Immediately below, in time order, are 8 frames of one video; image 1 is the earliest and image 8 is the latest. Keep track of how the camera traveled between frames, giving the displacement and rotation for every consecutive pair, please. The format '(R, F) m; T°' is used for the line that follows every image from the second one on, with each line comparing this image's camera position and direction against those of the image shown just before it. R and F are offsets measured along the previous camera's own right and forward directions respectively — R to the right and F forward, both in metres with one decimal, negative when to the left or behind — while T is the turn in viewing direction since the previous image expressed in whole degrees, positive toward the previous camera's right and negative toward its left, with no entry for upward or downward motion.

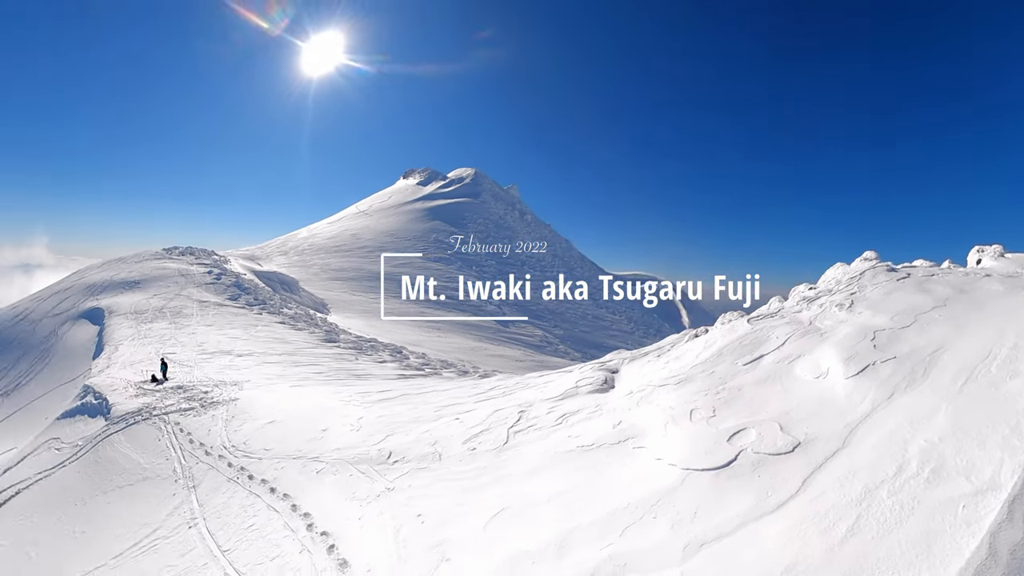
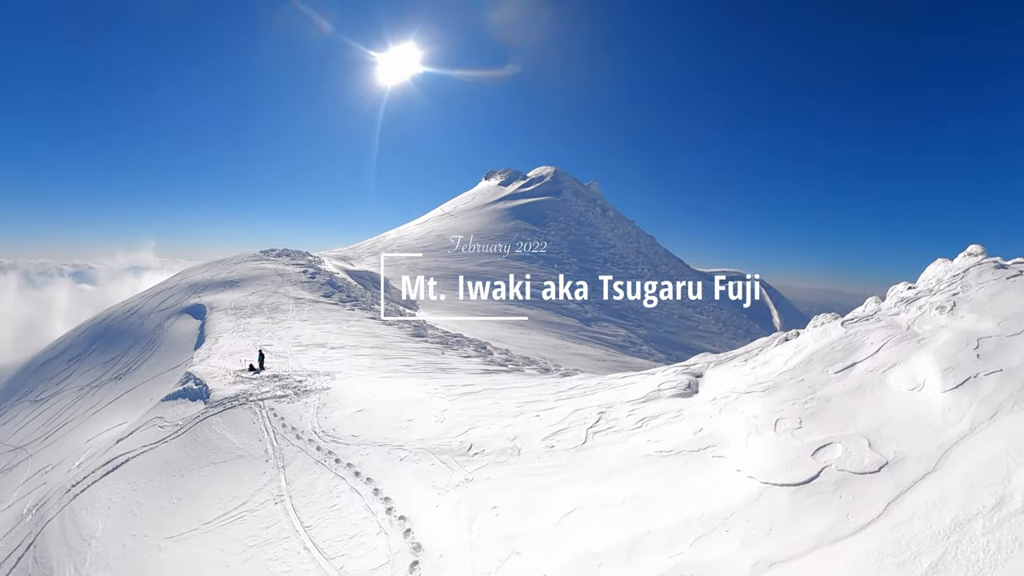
(-3.5, +0.6) m; -9°
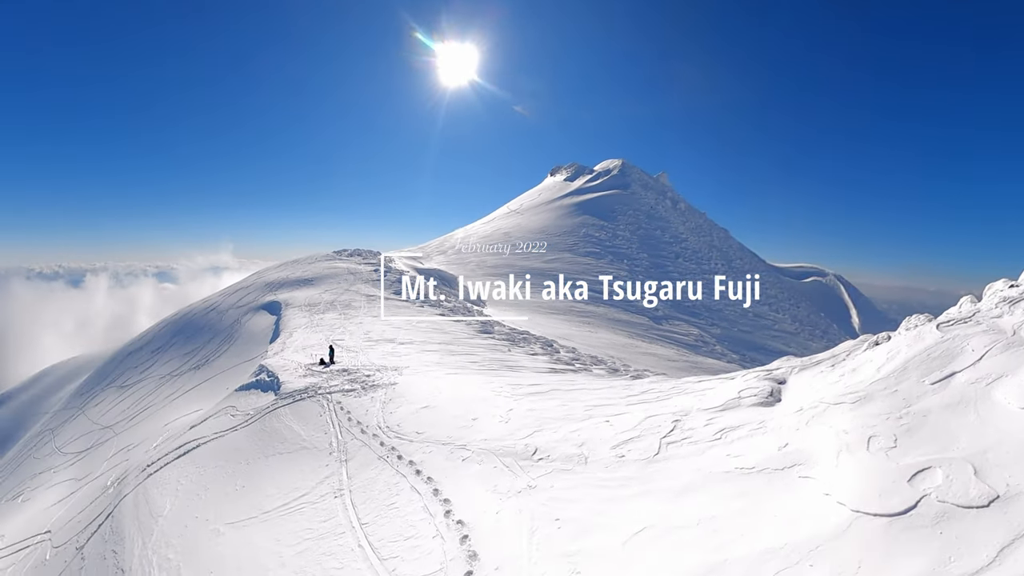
(0.0, +0.8) m; -10°
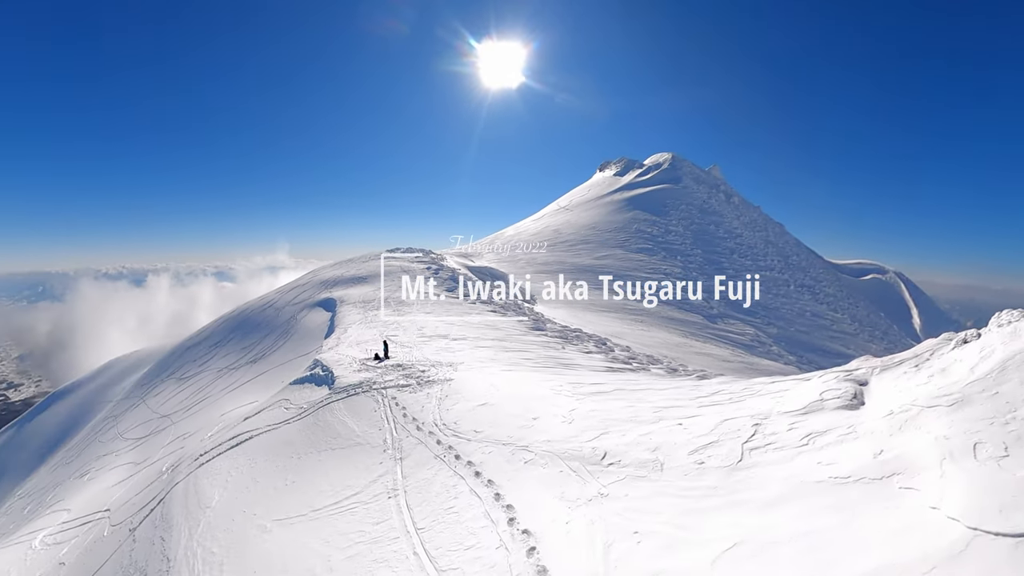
(-0.4, +1.1) m; -7°
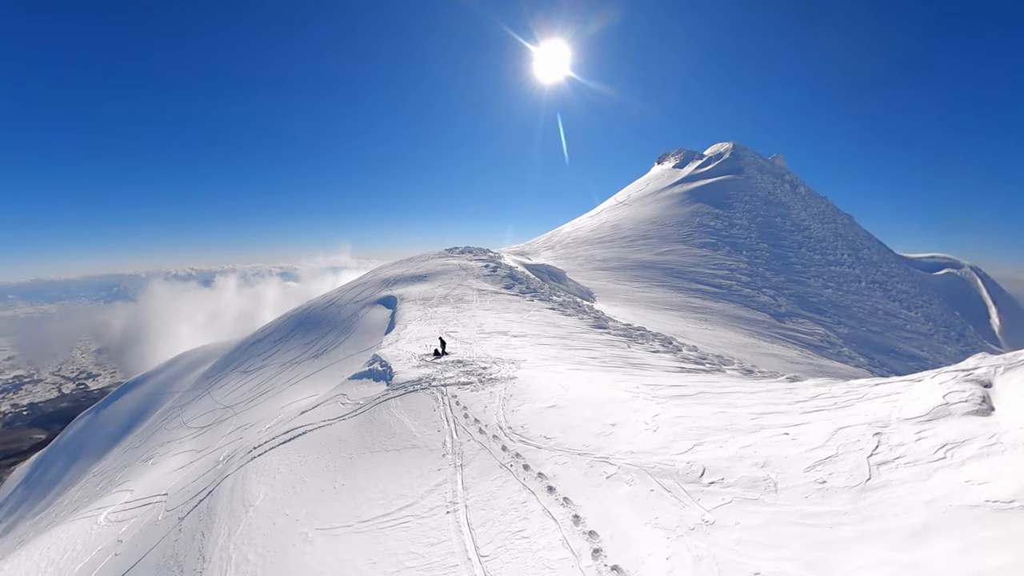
(-0.4, +1.6) m; -8°
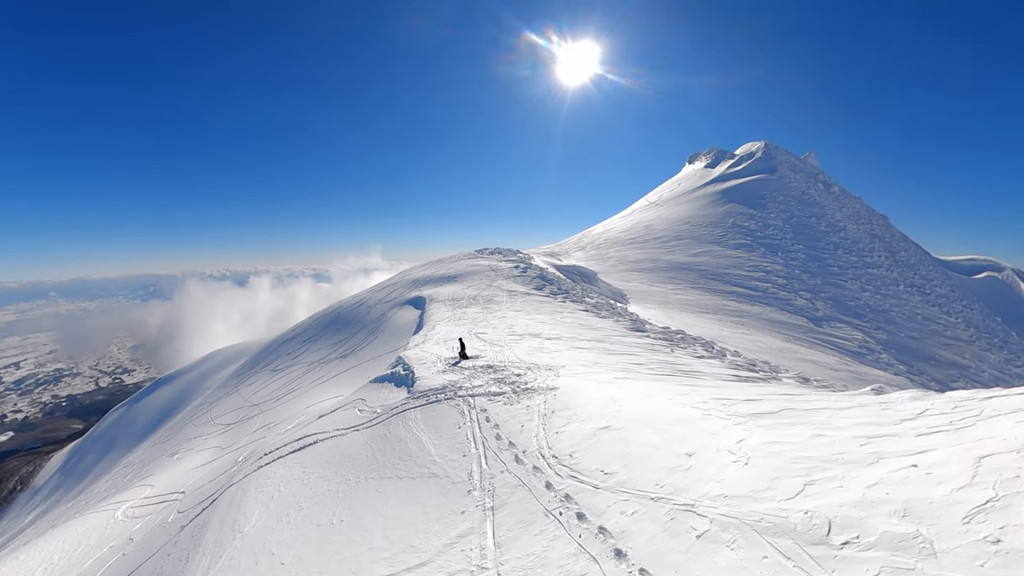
(-0.4, +2.3) m; -4°
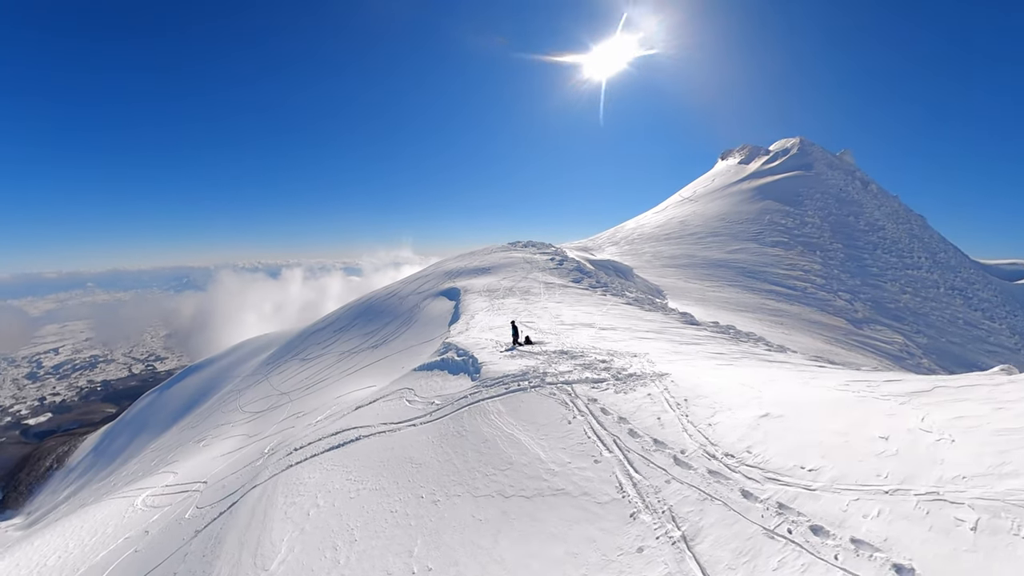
(-2.0, +3.0) m; -3°
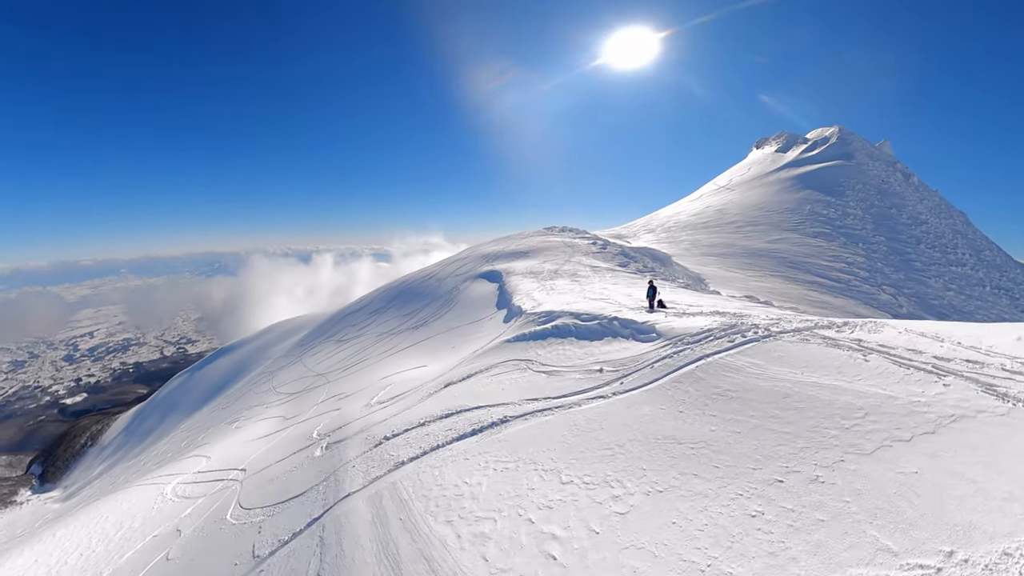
(-3.6, +3.7) m; -3°
